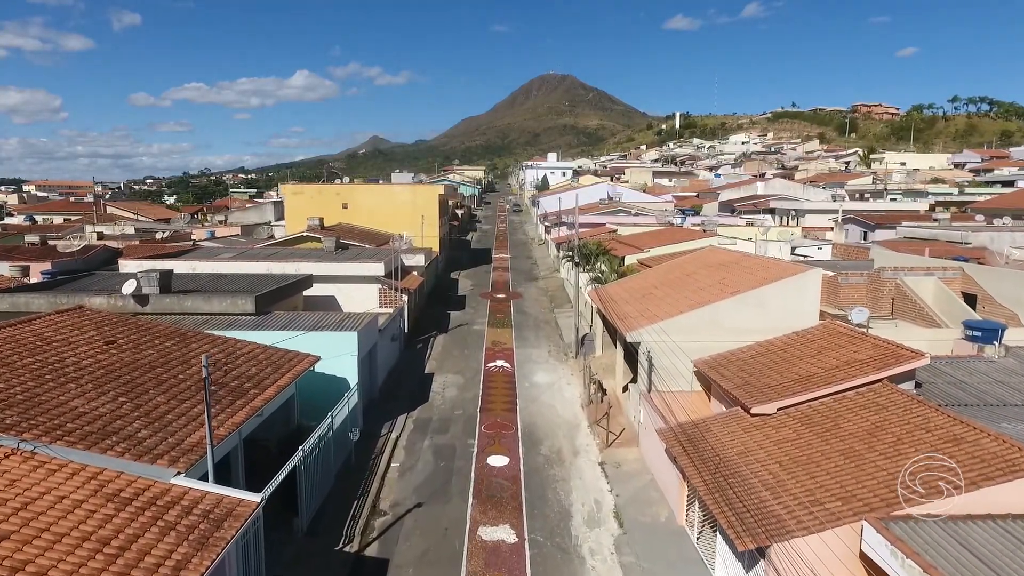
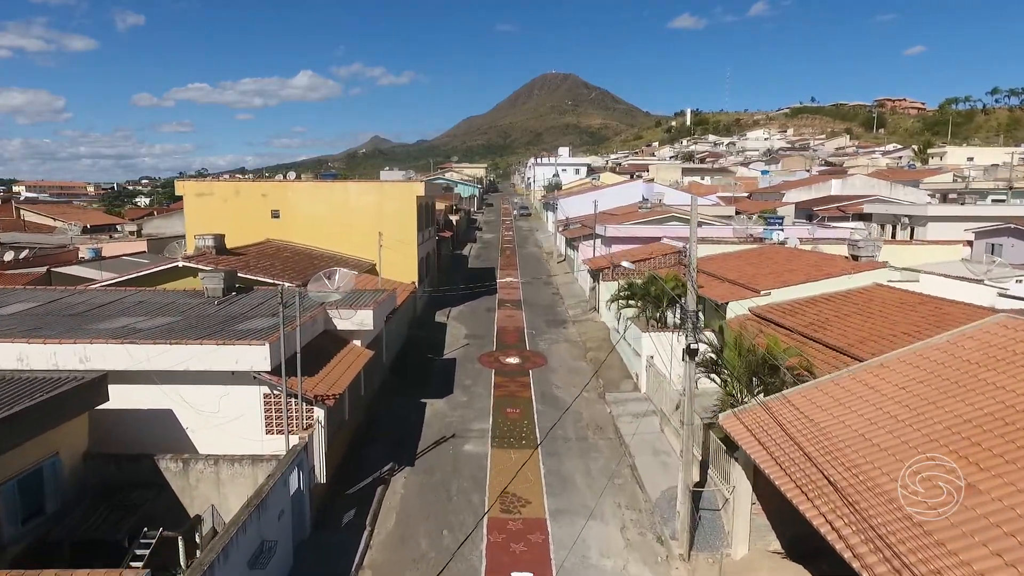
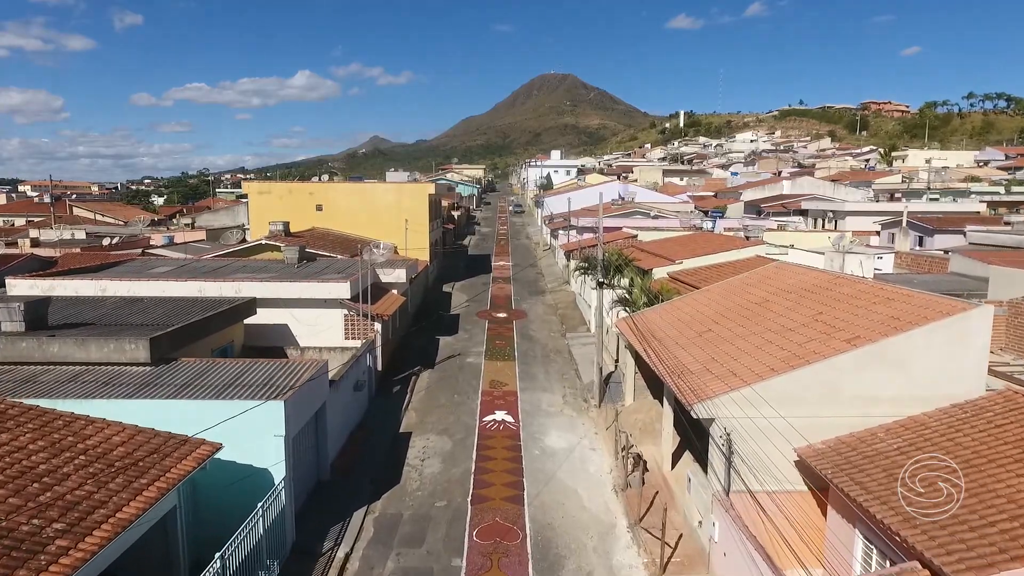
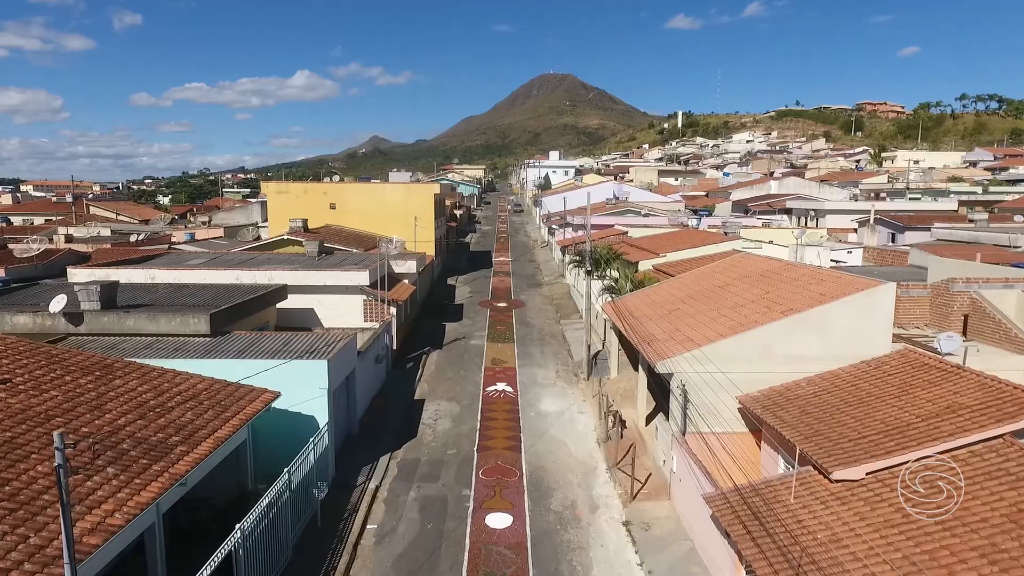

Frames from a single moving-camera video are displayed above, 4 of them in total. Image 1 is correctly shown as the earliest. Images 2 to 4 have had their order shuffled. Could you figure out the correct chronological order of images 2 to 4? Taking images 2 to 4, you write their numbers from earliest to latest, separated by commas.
4, 3, 2
